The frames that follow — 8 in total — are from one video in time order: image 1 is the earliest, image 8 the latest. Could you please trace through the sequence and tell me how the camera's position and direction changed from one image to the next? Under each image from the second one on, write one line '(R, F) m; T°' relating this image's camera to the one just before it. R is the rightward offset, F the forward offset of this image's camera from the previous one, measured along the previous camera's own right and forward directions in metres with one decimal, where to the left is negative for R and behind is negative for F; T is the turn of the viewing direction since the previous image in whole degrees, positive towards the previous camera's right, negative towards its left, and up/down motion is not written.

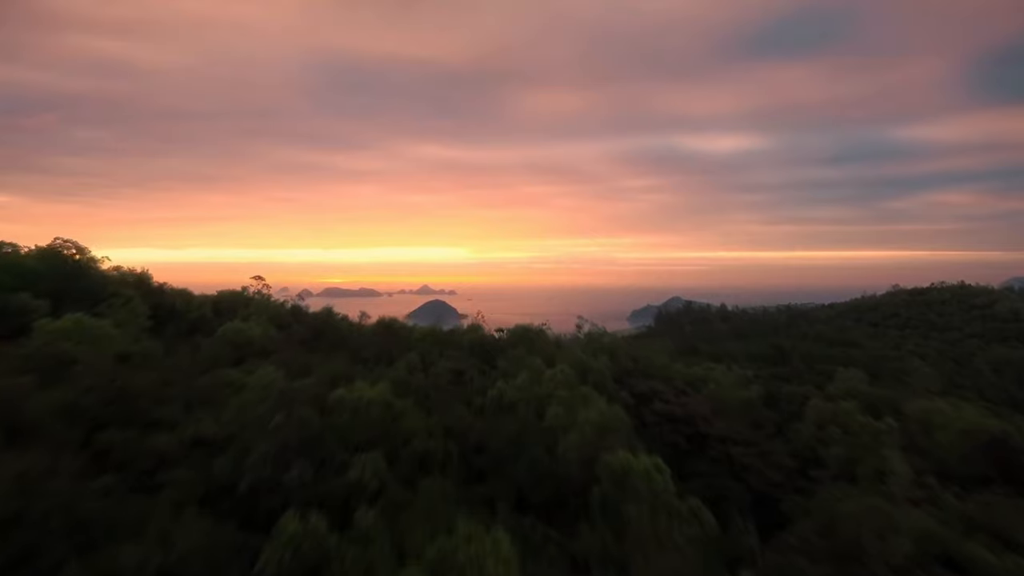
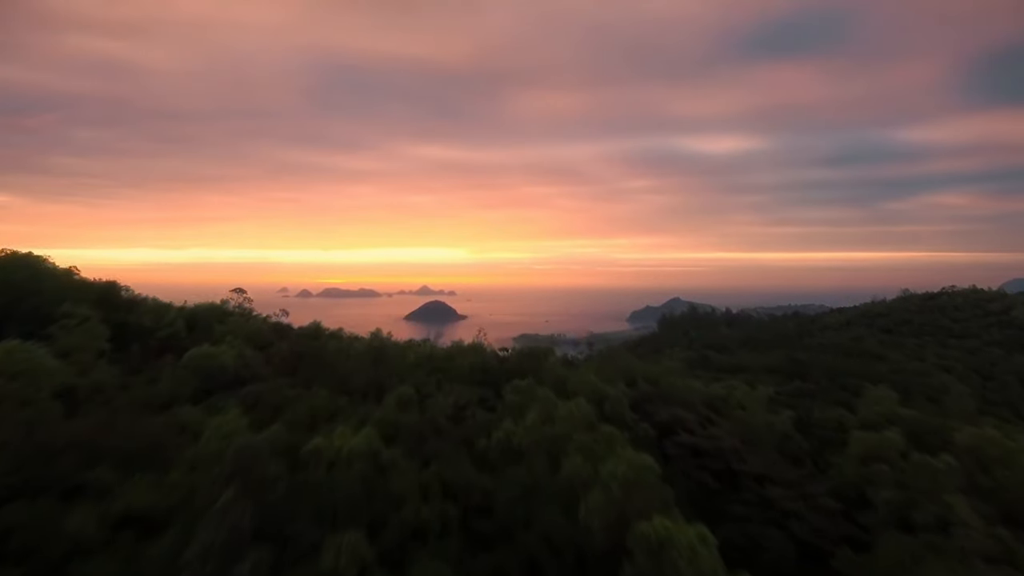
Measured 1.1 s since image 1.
(-0.1, +0.9) m; 0°
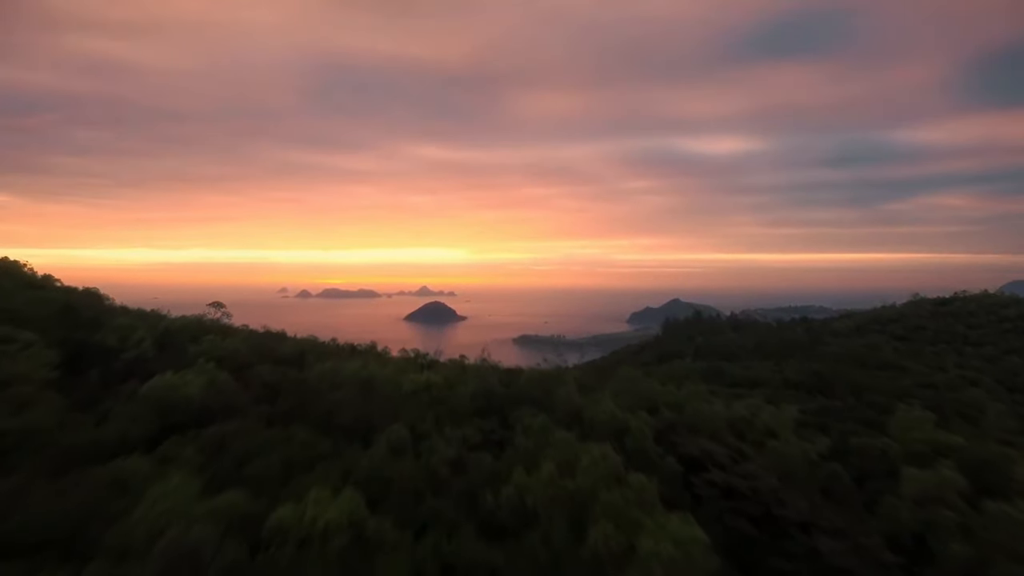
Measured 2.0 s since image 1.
(-0.1, +0.9) m; 0°
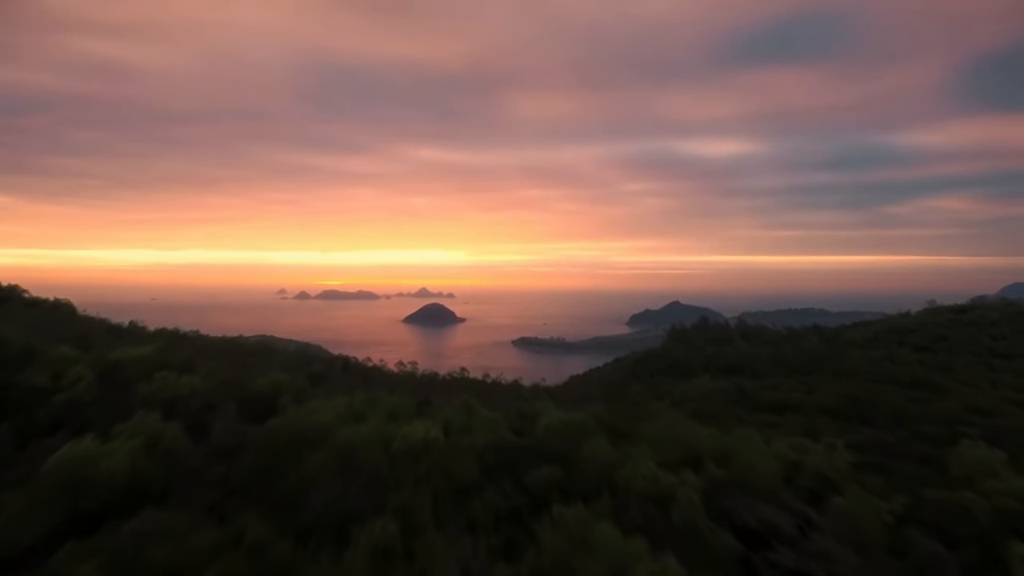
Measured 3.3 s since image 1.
(-0.2, +1.3) m; 0°
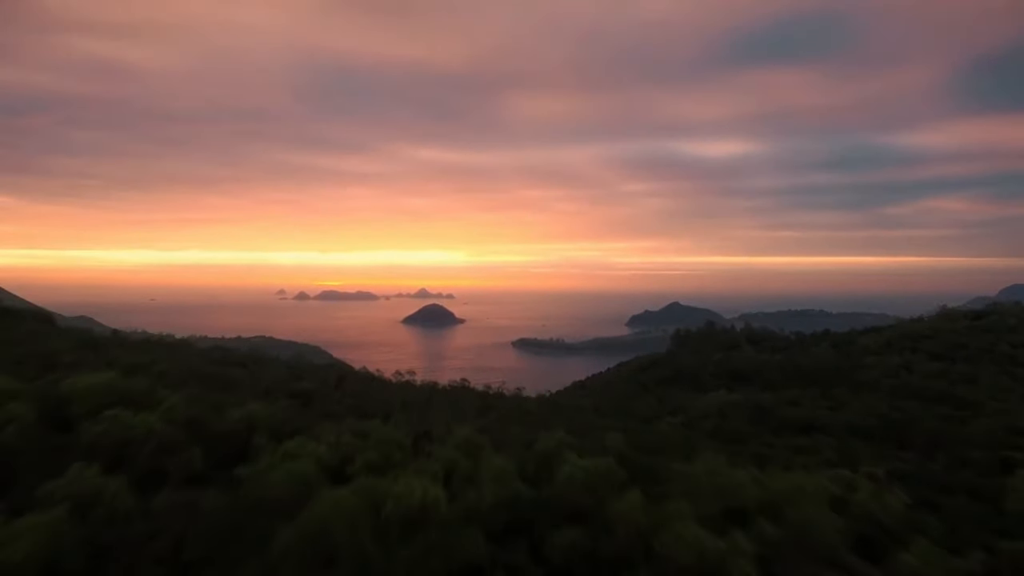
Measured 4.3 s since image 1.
(-0.1, +0.9) m; 0°
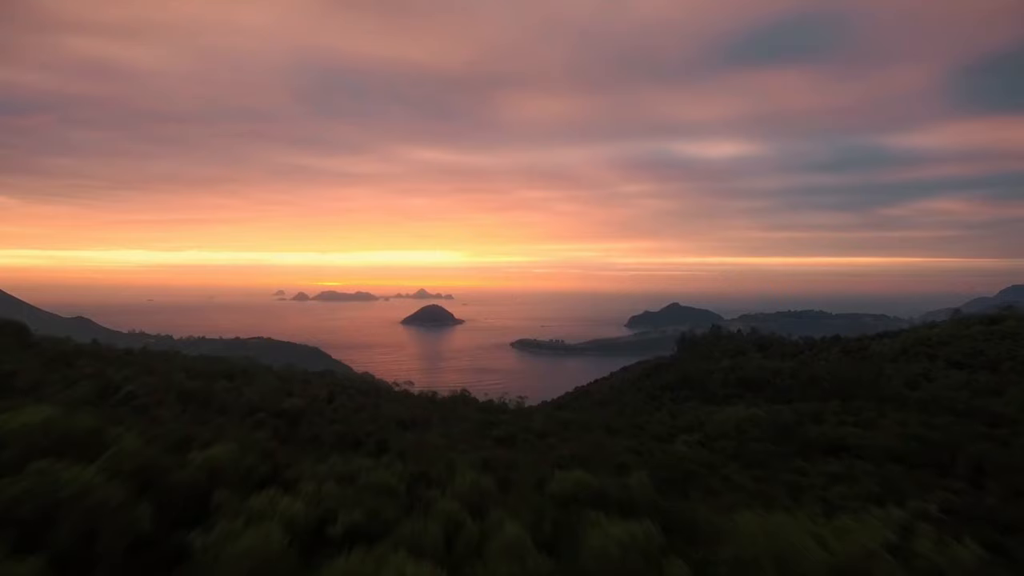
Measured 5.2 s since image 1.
(-0.1, +1.0) m; 0°
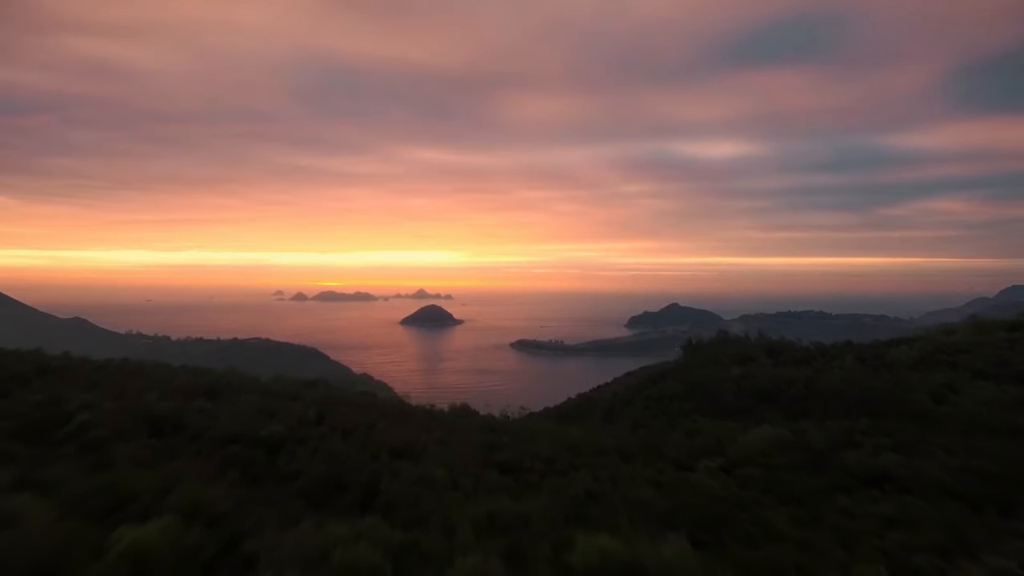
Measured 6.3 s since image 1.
(-0.1, +1.2) m; 0°
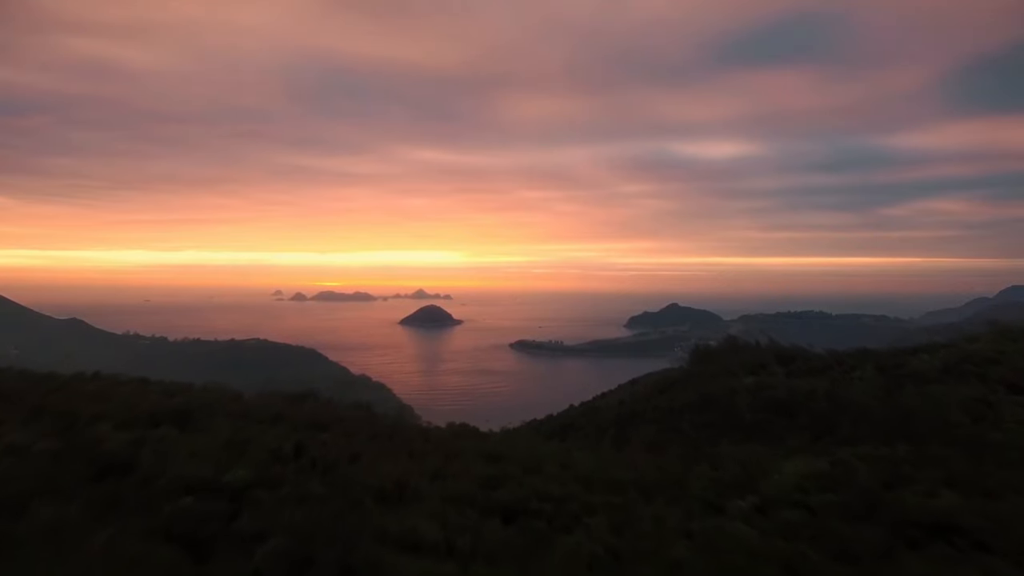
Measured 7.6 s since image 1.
(-0.1, +1.4) m; 0°
